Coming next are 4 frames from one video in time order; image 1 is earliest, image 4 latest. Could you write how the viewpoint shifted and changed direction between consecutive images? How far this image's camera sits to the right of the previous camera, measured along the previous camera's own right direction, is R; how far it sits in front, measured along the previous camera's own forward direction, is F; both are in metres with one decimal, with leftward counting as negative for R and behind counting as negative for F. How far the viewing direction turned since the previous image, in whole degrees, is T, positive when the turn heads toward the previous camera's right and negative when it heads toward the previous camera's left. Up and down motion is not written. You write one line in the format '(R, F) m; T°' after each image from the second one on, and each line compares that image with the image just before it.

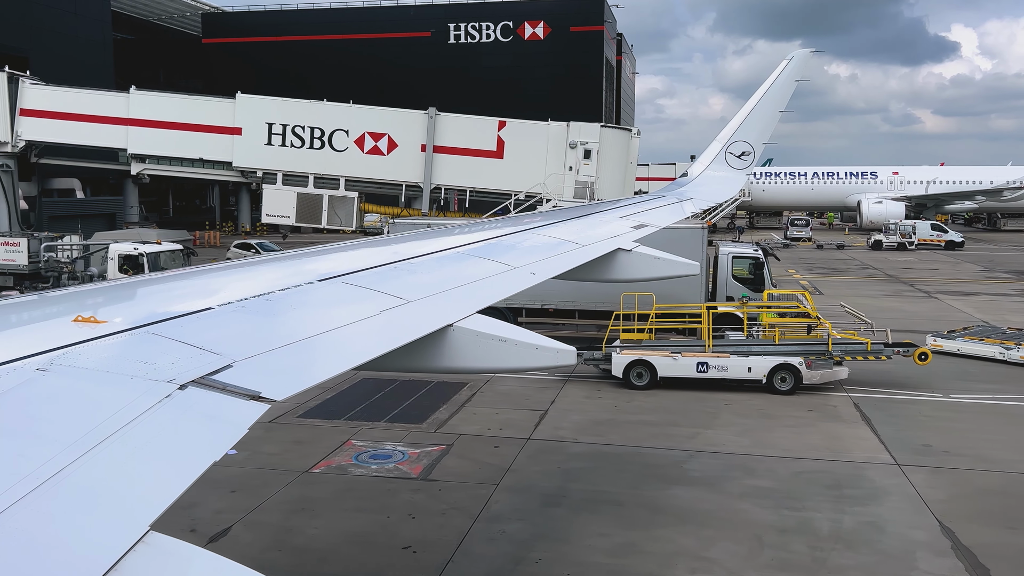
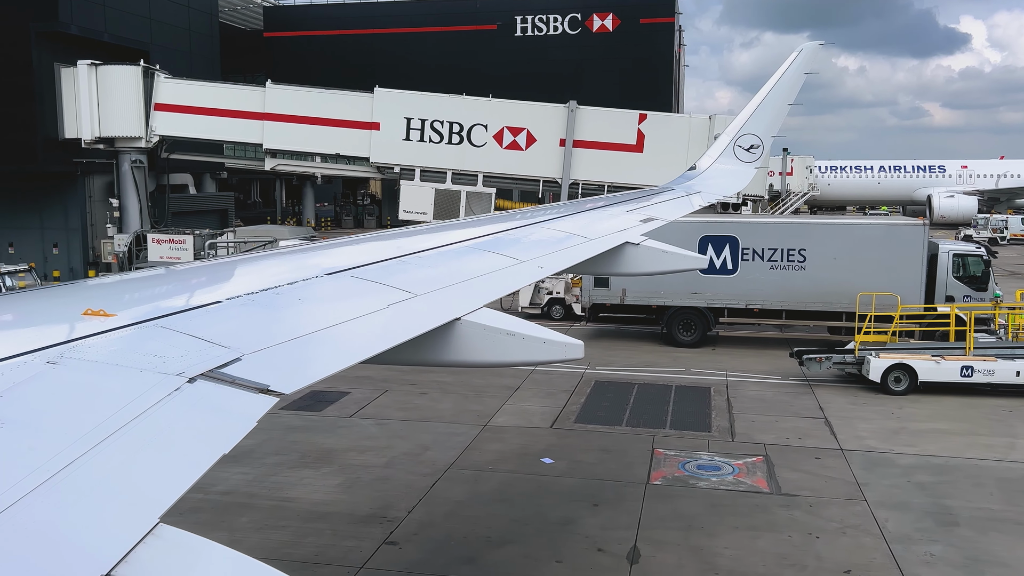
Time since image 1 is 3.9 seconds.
(-4.0, +0.5) m; -1°
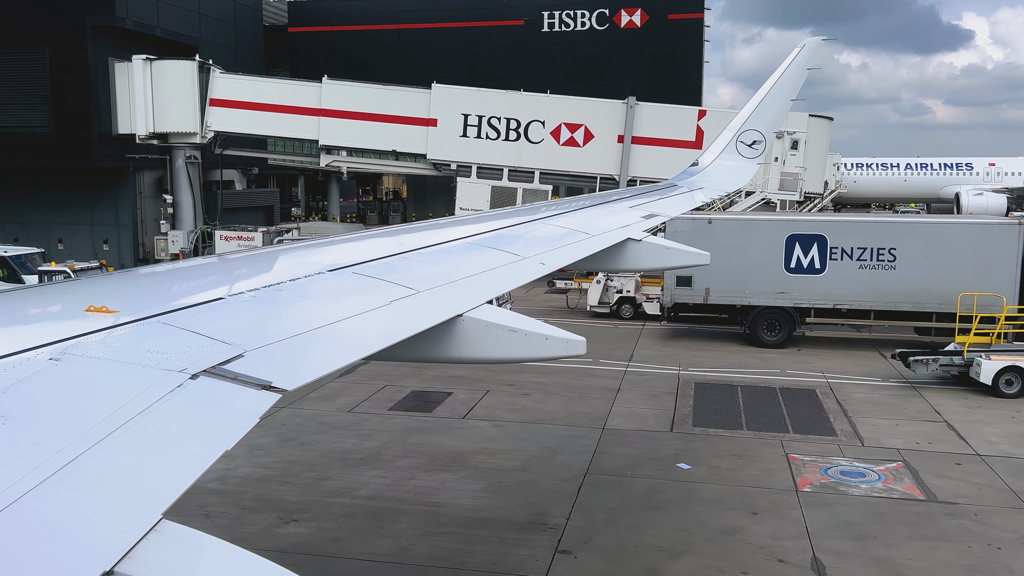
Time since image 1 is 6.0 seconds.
(-1.6, +0.2) m; 0°
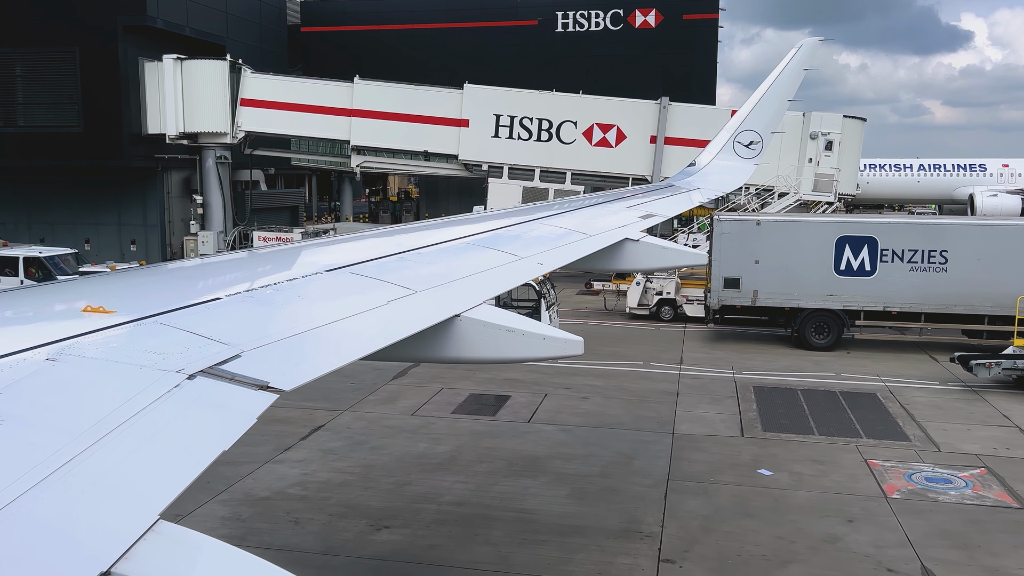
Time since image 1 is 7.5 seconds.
(-1.0, +0.1) m; 0°
